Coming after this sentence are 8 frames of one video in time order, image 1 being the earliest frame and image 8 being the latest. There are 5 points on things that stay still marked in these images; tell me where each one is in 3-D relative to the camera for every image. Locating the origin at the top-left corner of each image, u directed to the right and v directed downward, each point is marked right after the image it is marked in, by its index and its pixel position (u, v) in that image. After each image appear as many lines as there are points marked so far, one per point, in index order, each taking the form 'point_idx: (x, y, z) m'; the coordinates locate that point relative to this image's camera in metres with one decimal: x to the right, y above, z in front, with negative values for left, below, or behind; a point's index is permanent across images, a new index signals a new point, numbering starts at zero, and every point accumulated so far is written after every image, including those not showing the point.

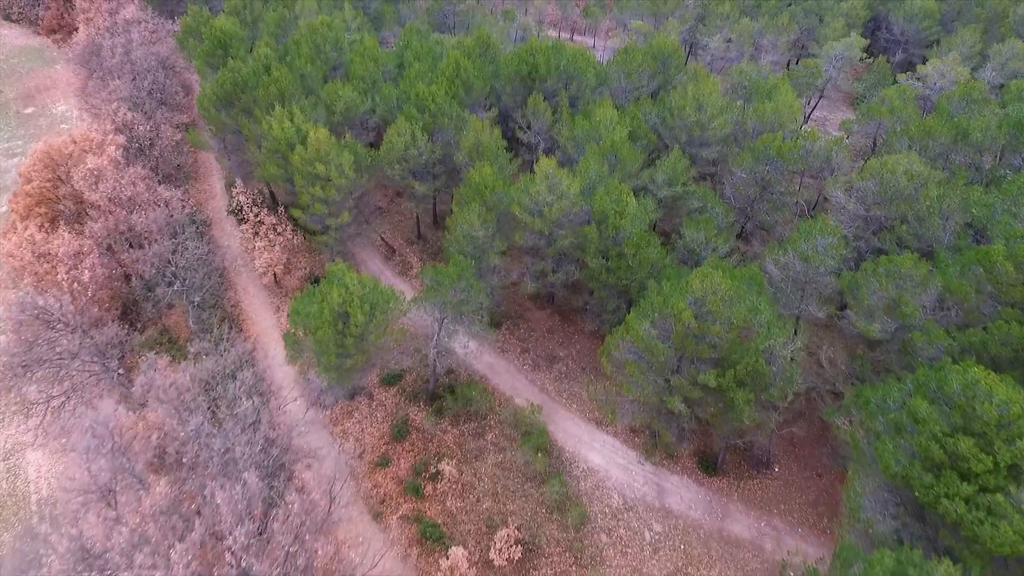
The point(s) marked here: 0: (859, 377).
0: (+10.0, -2.6, +17.6) m
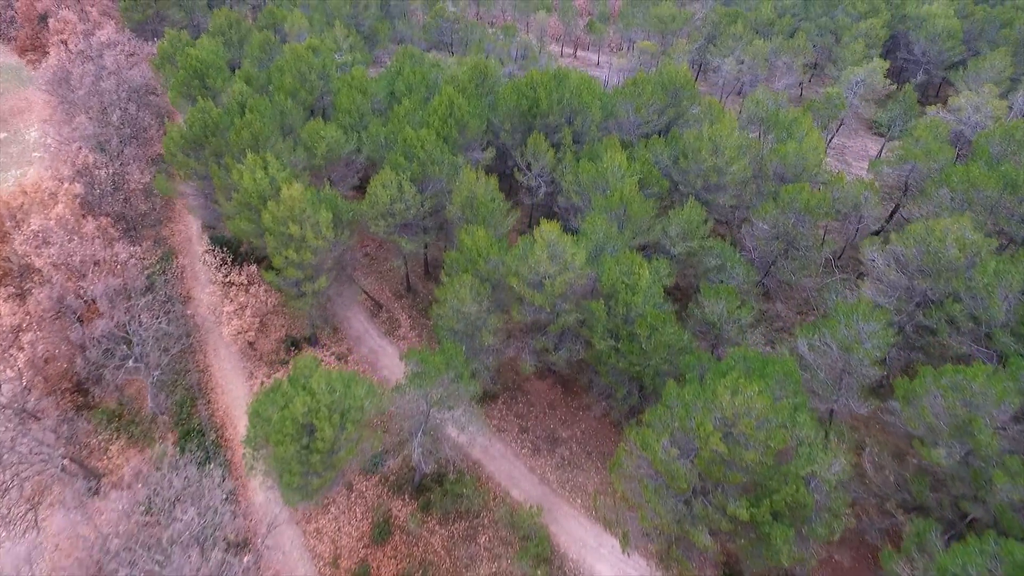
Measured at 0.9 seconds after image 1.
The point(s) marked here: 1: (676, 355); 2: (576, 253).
0: (+9.9, -5.2, +15.0) m
1: (+4.9, -2.0, +18.1) m
2: (+2.0, +1.1, +18.7) m
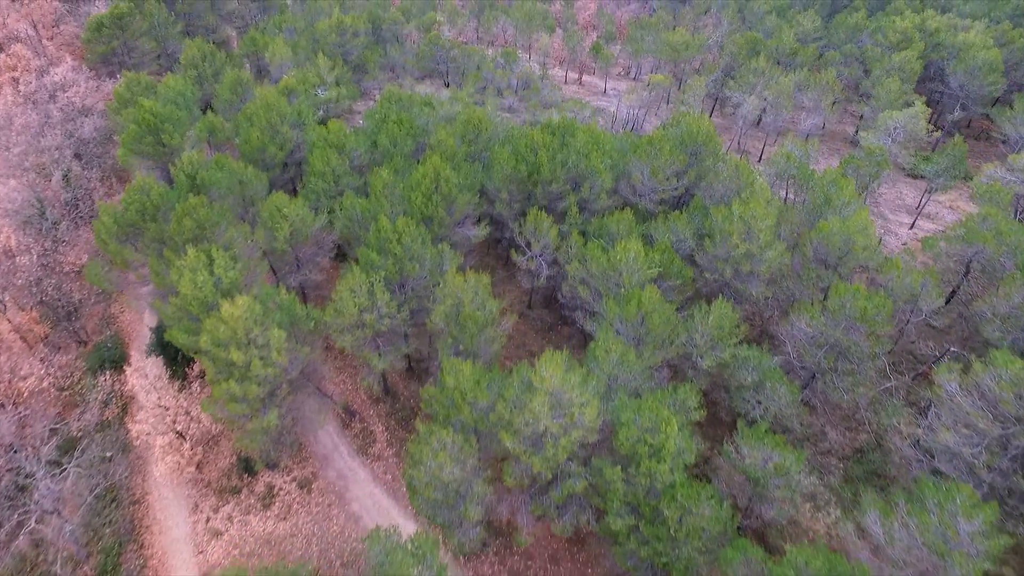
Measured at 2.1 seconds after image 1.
0: (+9.6, -9.0, +11.0) m
1: (+4.7, -5.9, +14.1) m
2: (+1.8, -2.8, +14.7) m
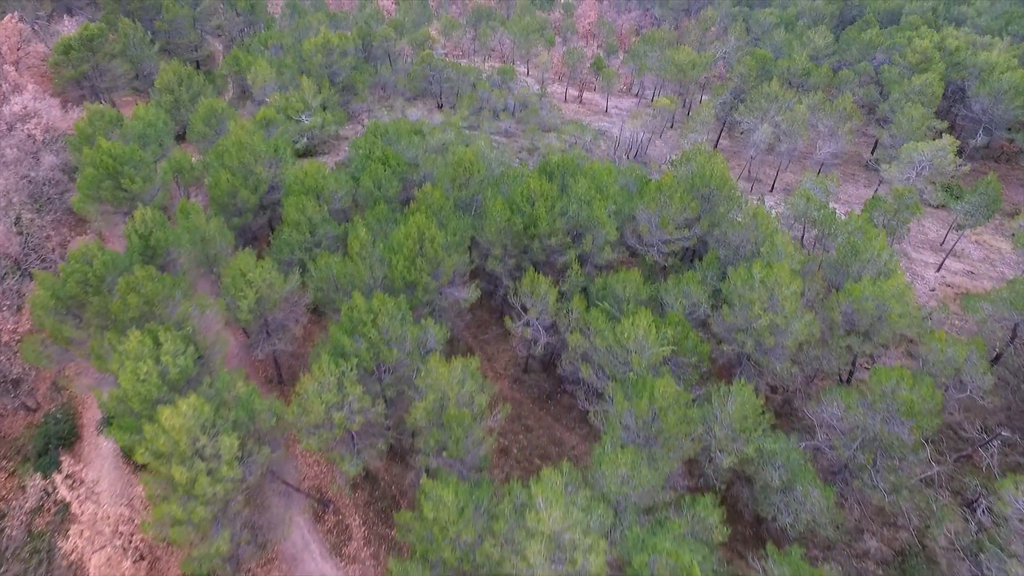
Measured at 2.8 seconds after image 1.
0: (+9.4, -11.4, +8.5) m
1: (+4.5, -8.3, +11.6) m
2: (+1.6, -5.2, +12.2) m
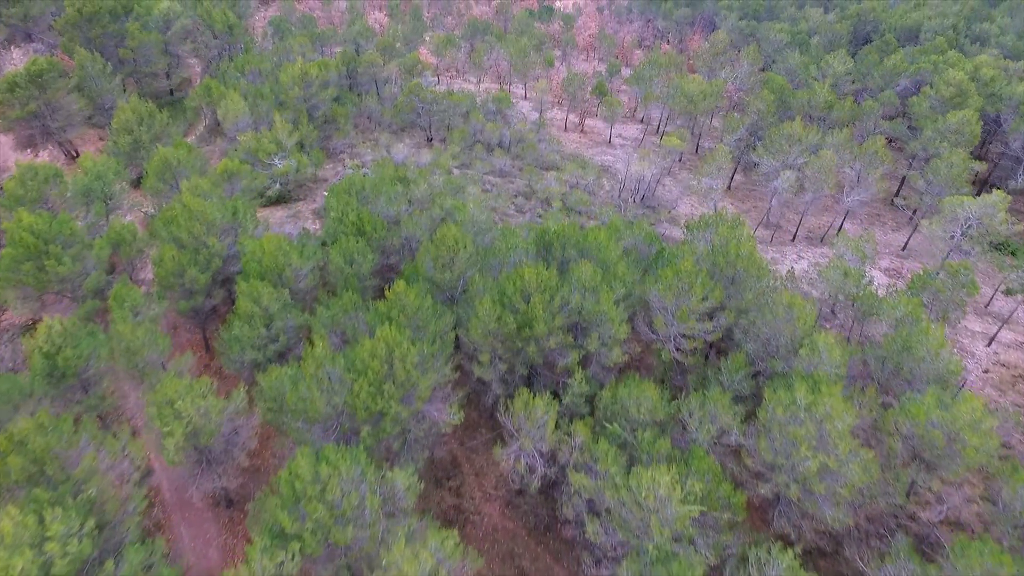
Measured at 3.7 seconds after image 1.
0: (+9.2, -14.9, +4.7) m
1: (+4.2, -11.7, +7.9) m
2: (+1.3, -8.7, +8.5) m
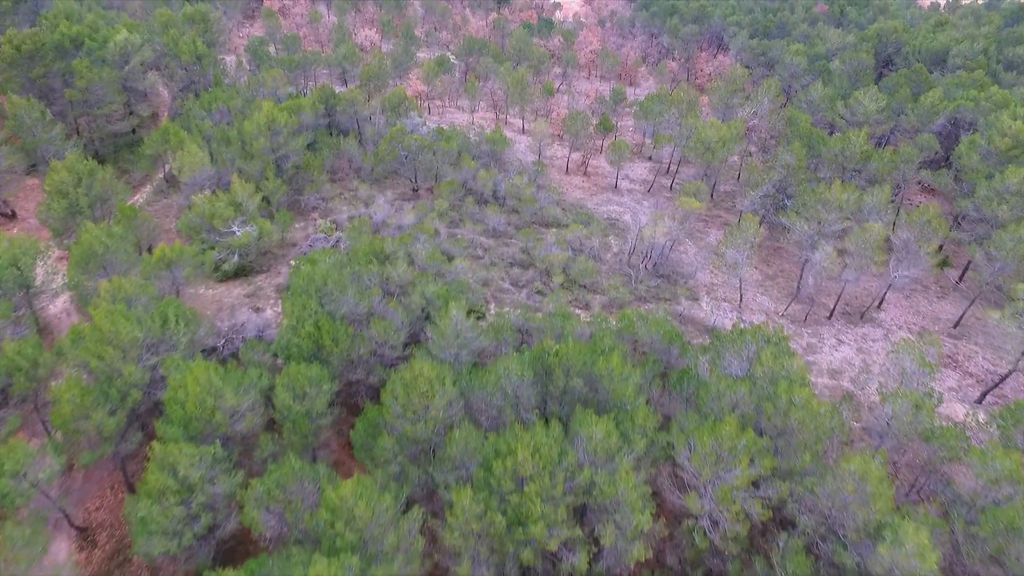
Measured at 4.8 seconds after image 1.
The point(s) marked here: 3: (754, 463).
0: (+8.9, -19.2, 0.0) m
1: (+3.9, -16.0, +3.2) m
2: (+1.0, -13.0, +3.8) m
3: (+6.4, -4.5, +16.0) m
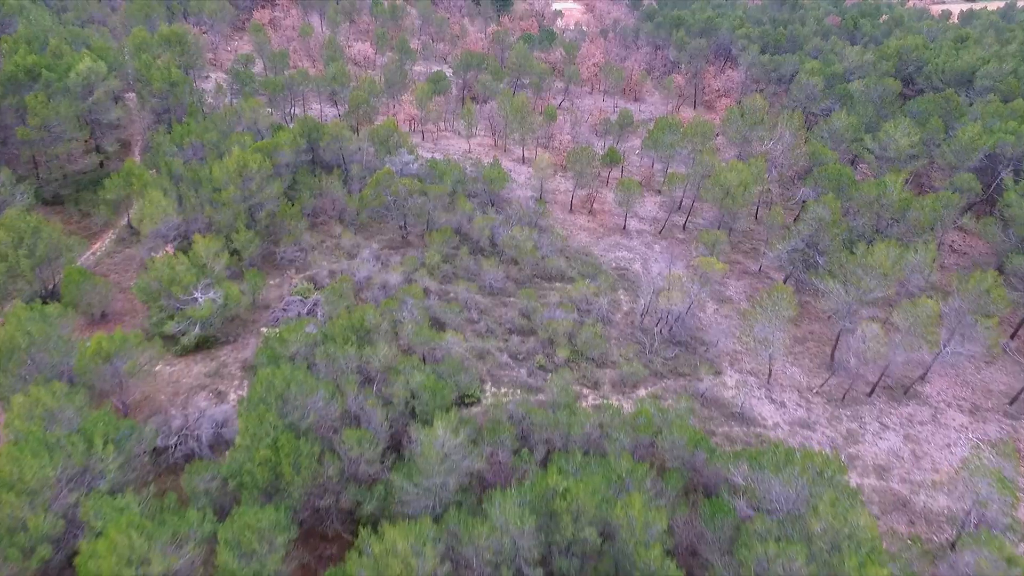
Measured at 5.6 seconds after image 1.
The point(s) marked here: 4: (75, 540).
0: (+8.9, -22.4, -3.6) m
1: (+3.9, -19.2, -0.4) m
2: (+1.0, -16.2, +0.2) m
3: (+6.3, -7.8, +12.4) m
4: (-11.6, -6.7, +16.3) m
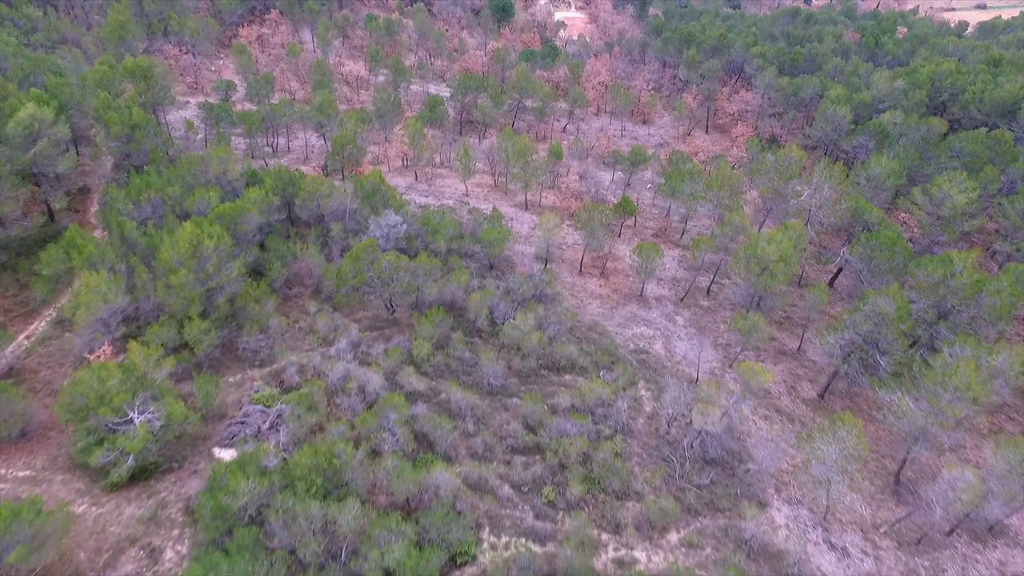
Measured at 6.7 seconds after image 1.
0: (+8.9, -26.7, -8.4) m
1: (+4.0, -23.5, -5.2) m
2: (+1.1, -20.5, -4.6) m
3: (+6.4, -12.1, +7.6) m
4: (-11.5, -11.0, +11.5) m
